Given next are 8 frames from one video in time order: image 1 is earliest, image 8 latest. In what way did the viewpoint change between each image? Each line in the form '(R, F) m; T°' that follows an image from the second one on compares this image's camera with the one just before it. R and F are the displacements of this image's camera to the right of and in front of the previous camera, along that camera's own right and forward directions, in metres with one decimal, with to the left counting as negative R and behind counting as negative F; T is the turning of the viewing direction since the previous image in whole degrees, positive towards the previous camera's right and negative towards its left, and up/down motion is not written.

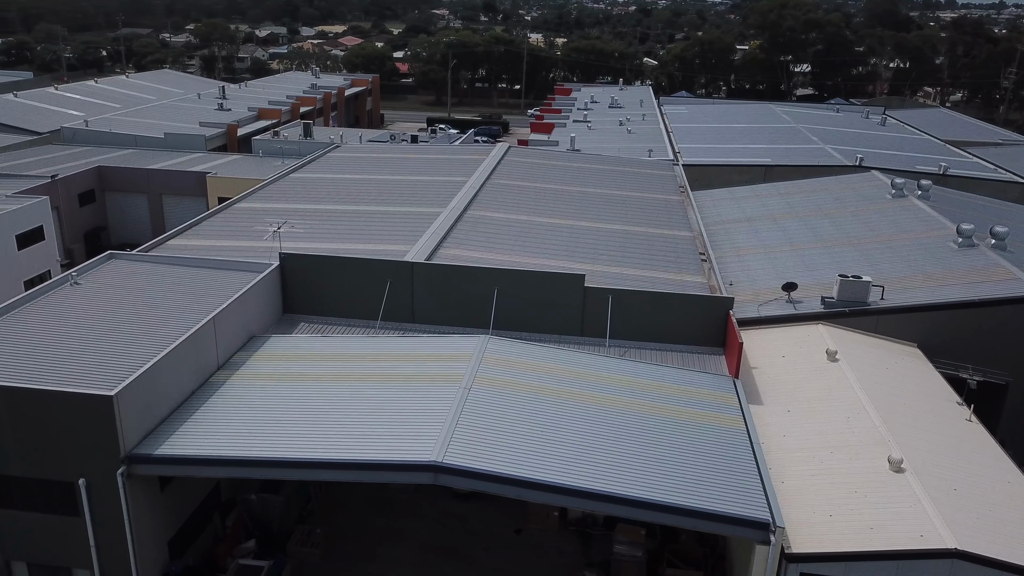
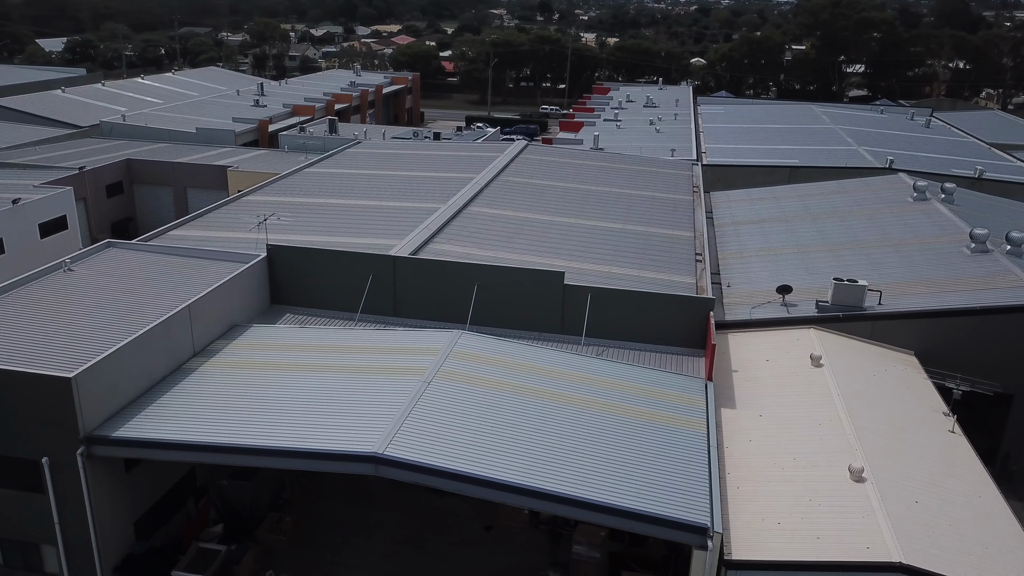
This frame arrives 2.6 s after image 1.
(+1.9, +0.1) m; -4°
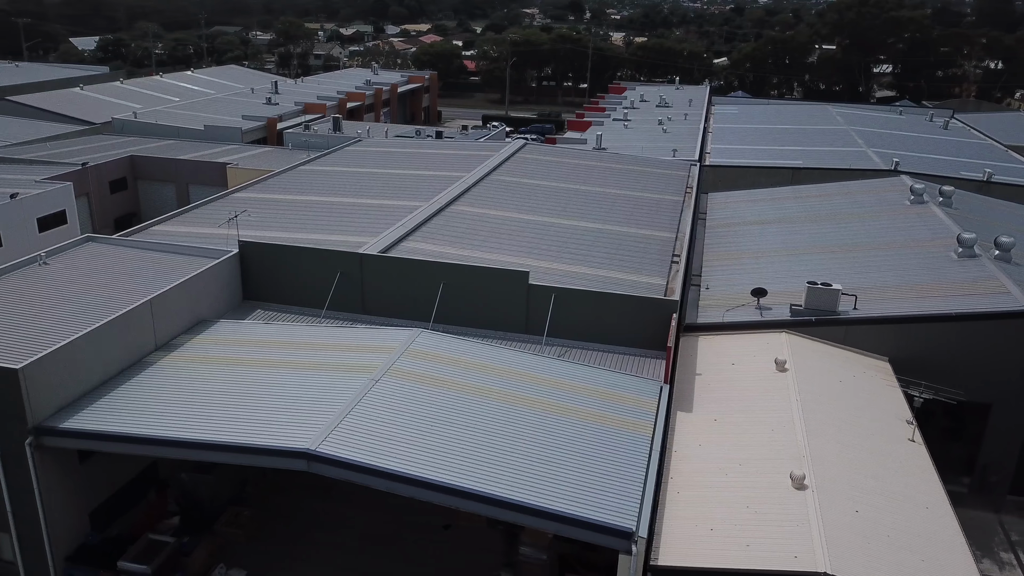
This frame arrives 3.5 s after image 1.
(+1.7, +0.1) m; -2°
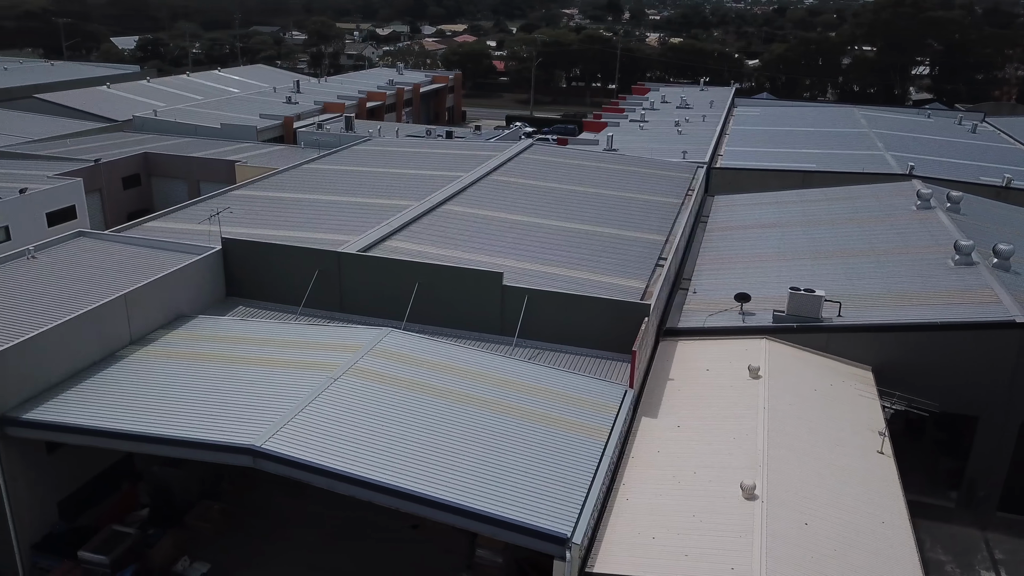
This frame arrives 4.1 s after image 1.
(+1.6, +0.1) m; -3°
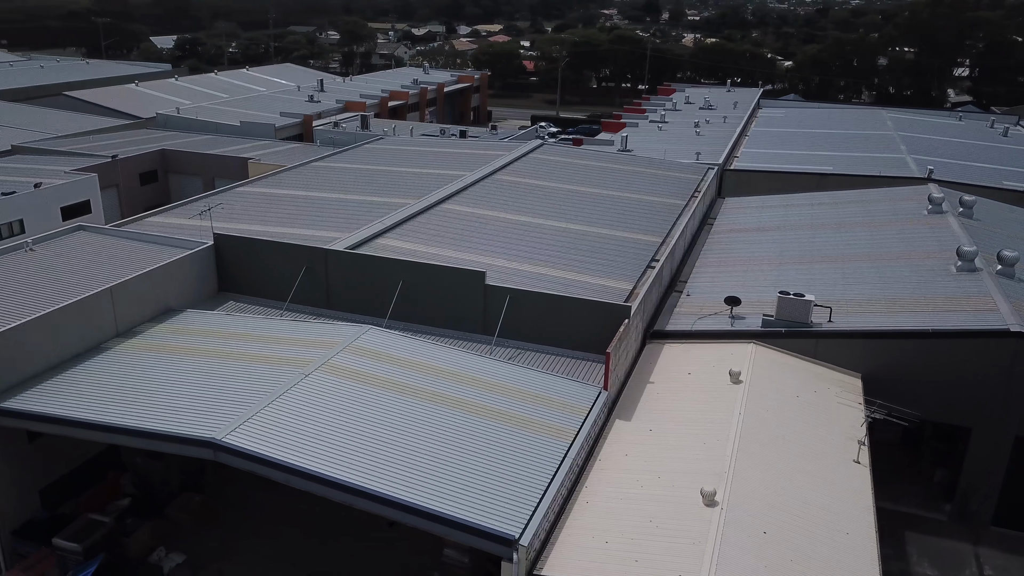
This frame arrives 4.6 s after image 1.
(+1.3, +0.1) m; -3°
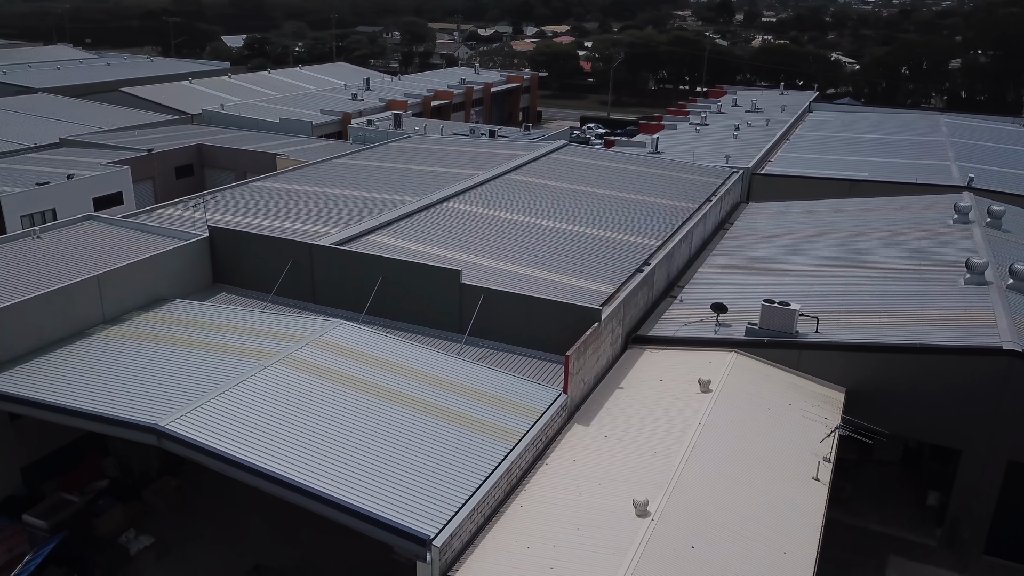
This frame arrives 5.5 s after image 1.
(+2.2, +0.2) m; -5°
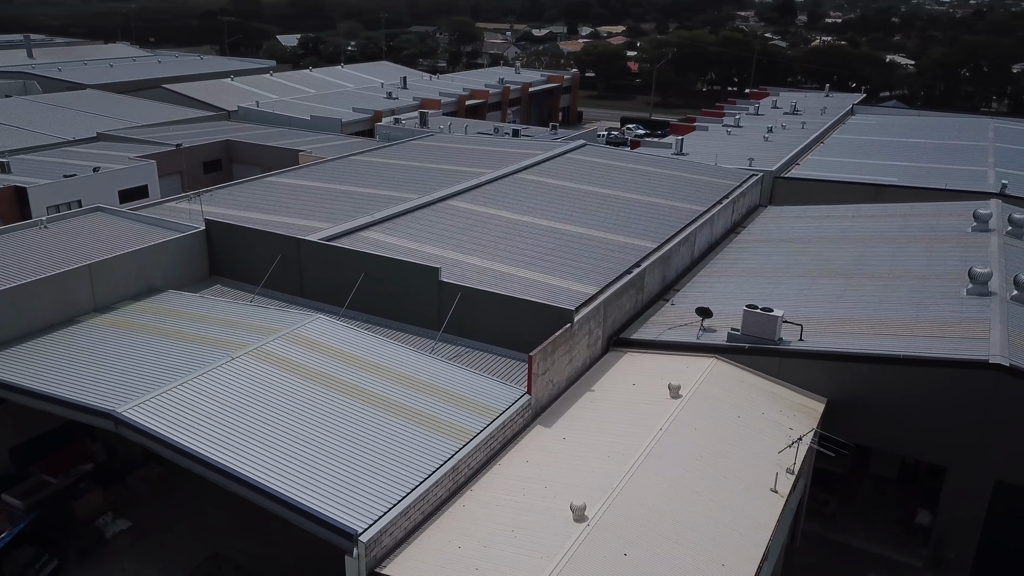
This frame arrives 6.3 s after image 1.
(+1.9, +0.2) m; -4°
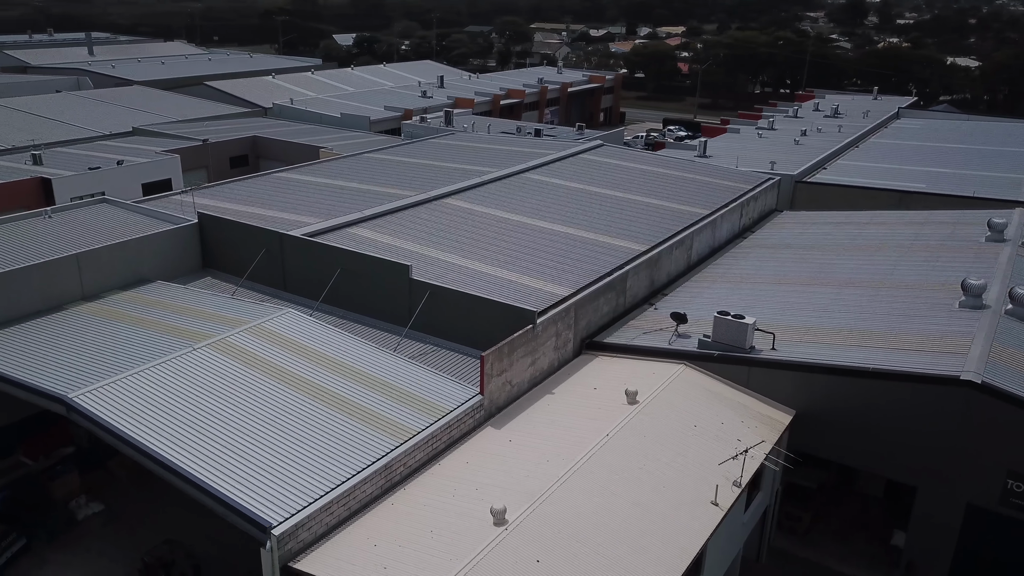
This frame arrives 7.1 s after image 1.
(+2.1, +0.2) m; -4°
